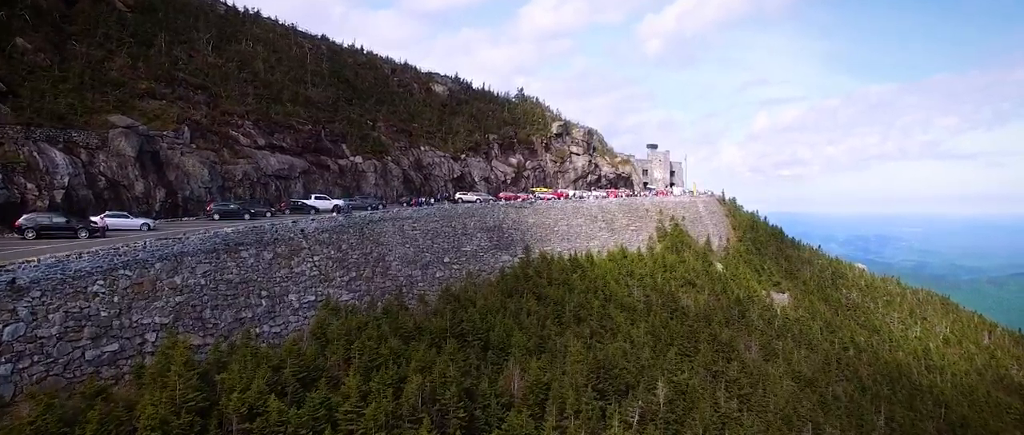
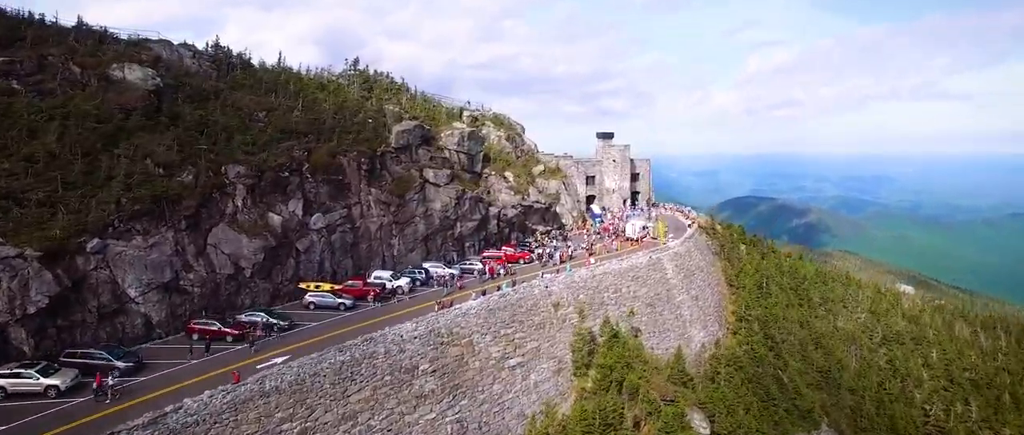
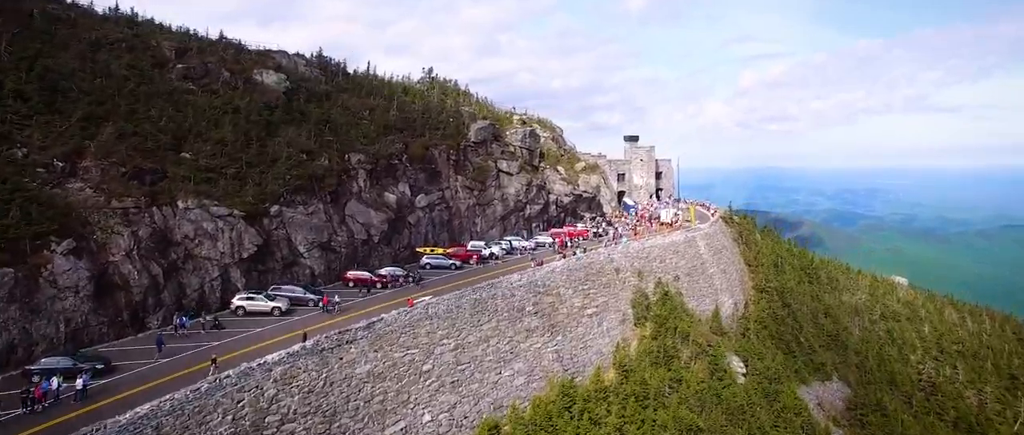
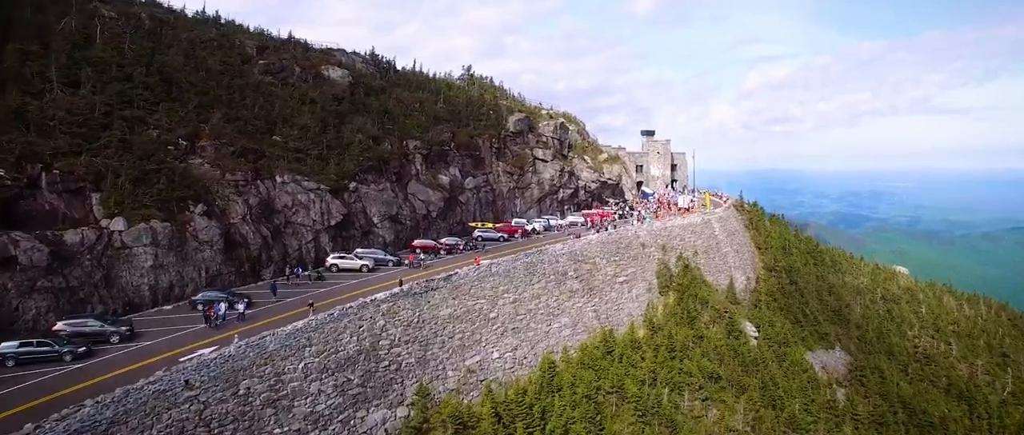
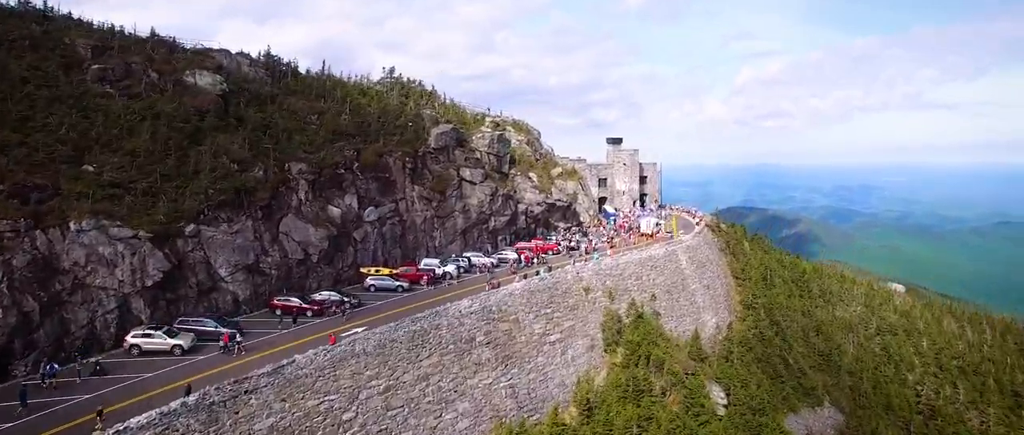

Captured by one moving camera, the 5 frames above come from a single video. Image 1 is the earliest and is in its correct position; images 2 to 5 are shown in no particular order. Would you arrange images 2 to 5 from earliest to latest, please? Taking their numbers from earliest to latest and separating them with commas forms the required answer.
4, 3, 5, 2
